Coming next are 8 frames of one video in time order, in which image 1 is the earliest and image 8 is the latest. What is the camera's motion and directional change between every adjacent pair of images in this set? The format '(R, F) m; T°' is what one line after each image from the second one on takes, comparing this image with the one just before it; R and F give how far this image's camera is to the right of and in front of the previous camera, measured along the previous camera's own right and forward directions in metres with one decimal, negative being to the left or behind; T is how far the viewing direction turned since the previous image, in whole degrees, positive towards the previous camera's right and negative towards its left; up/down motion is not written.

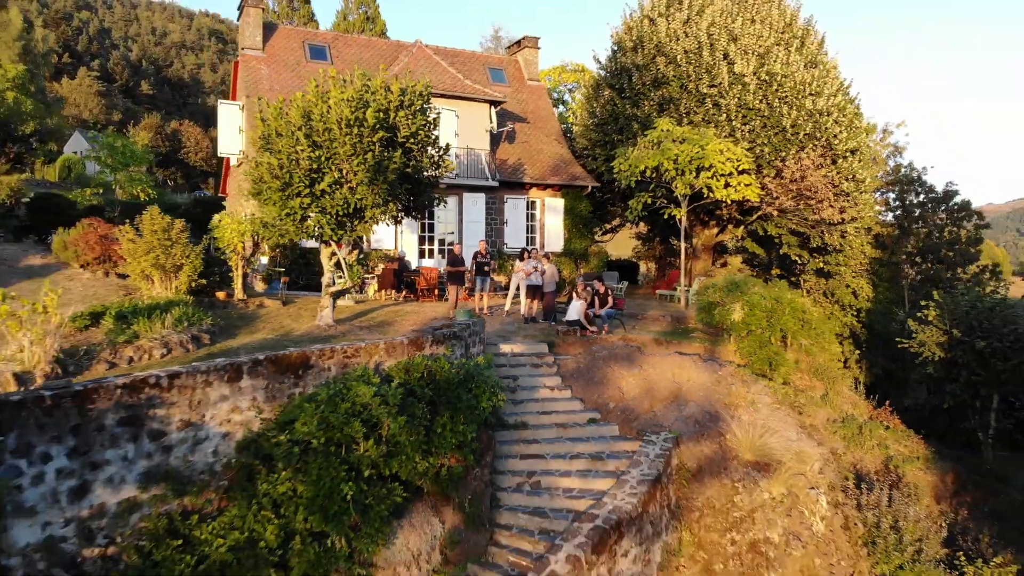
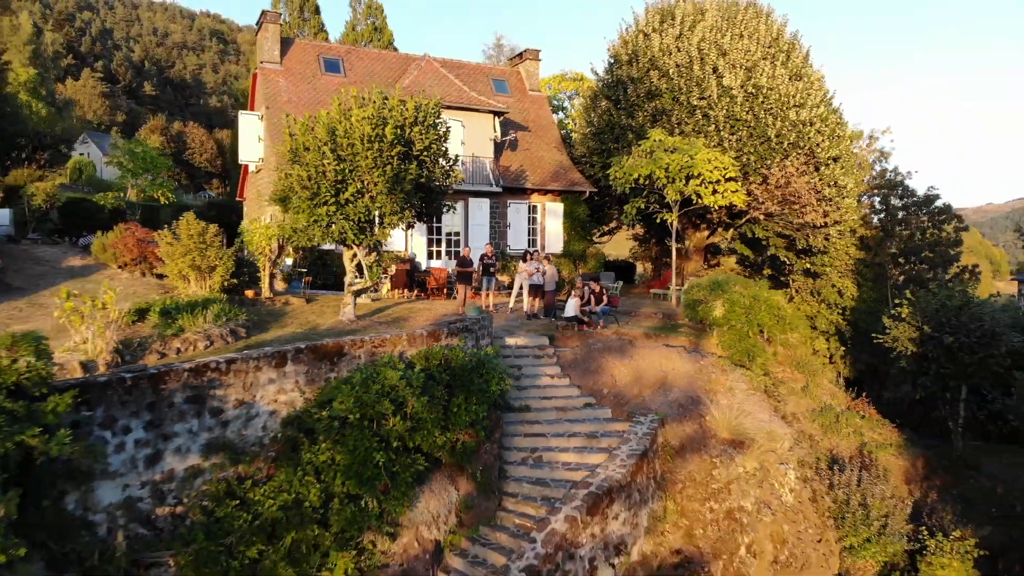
(-0.1, -1.1) m; 0°
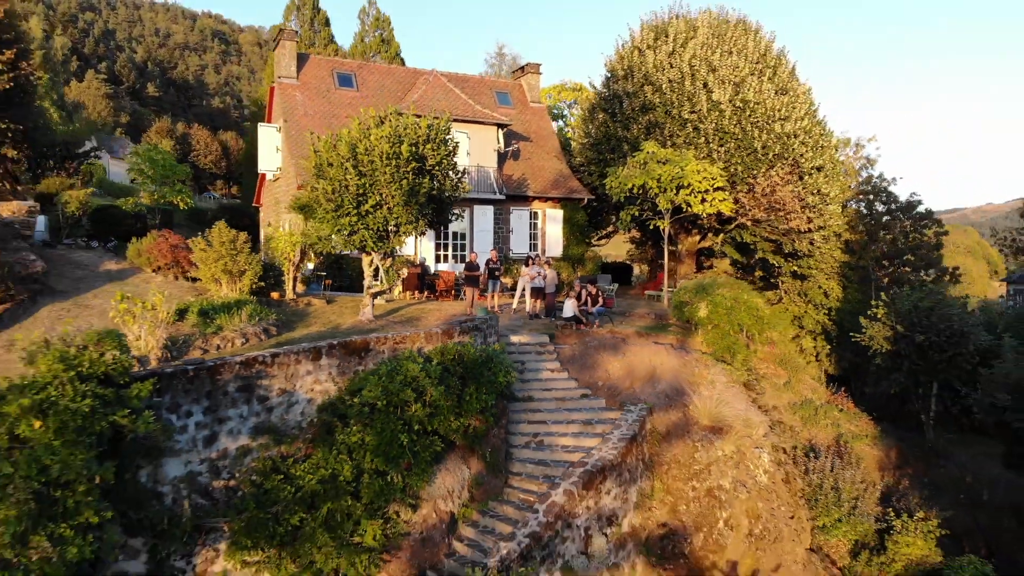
(-0.1, -1.1) m; 0°
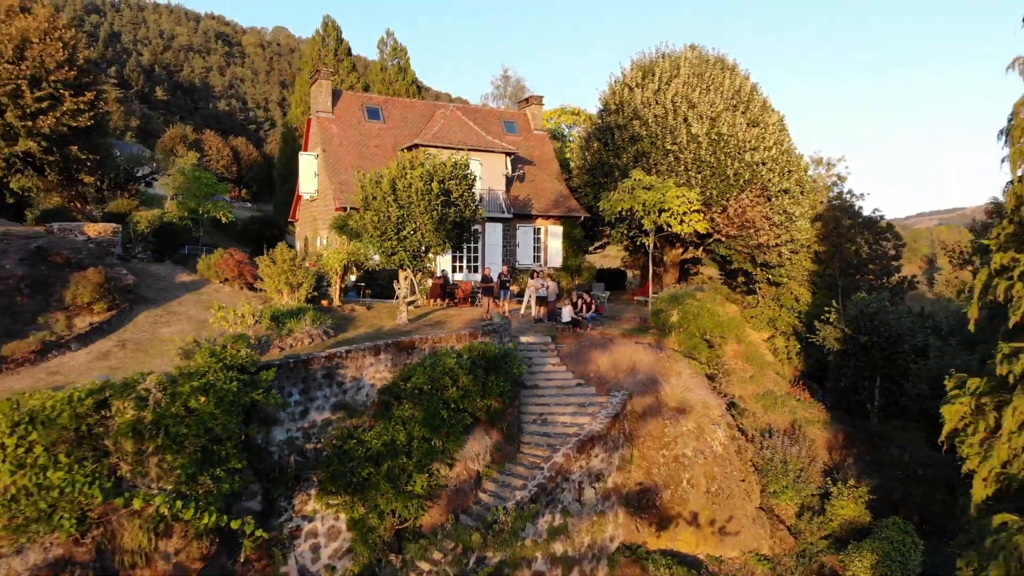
(-0.3, -2.9) m; 0°
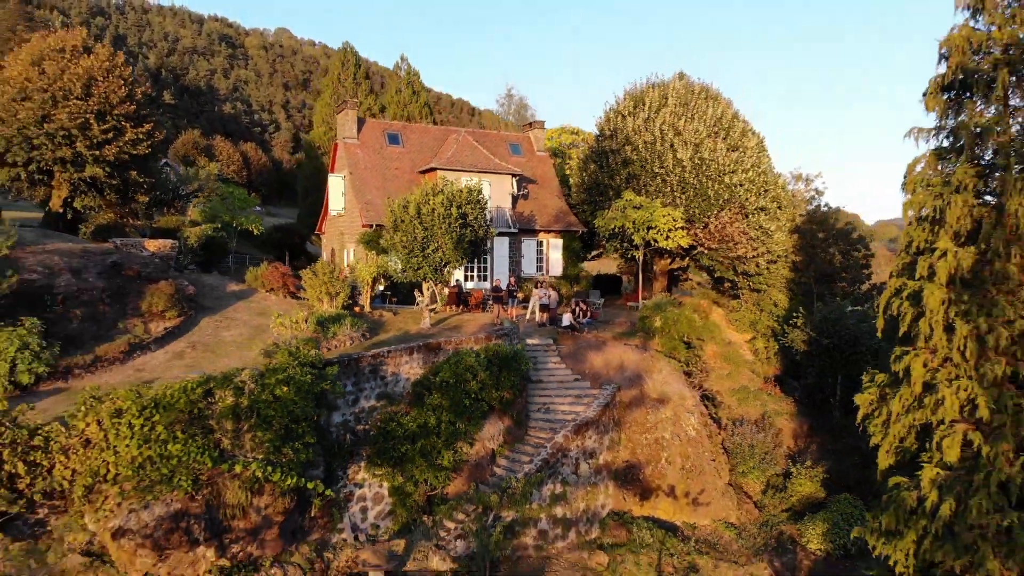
(-0.3, -2.7) m; 0°
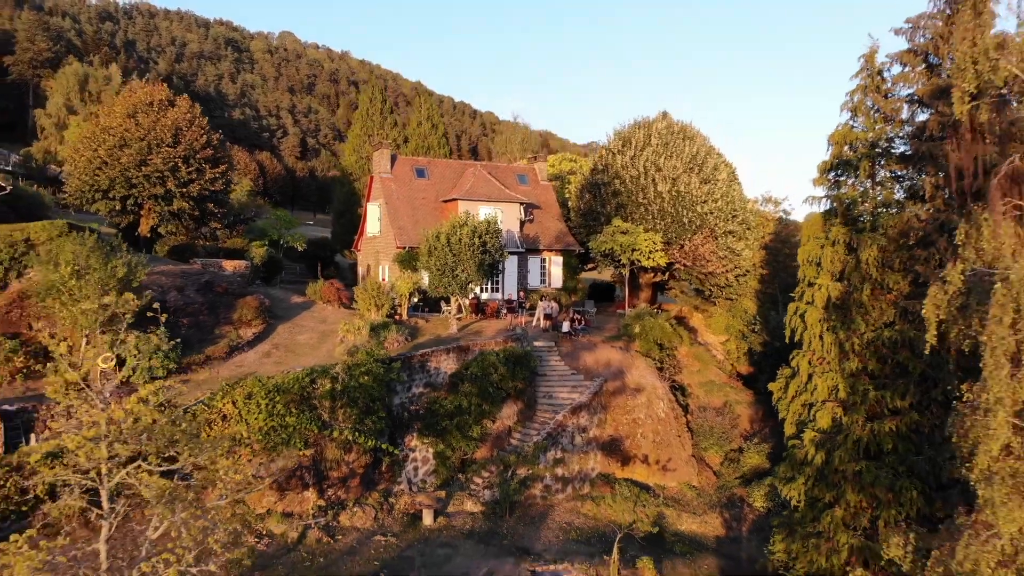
(-0.5, -4.8) m; 0°
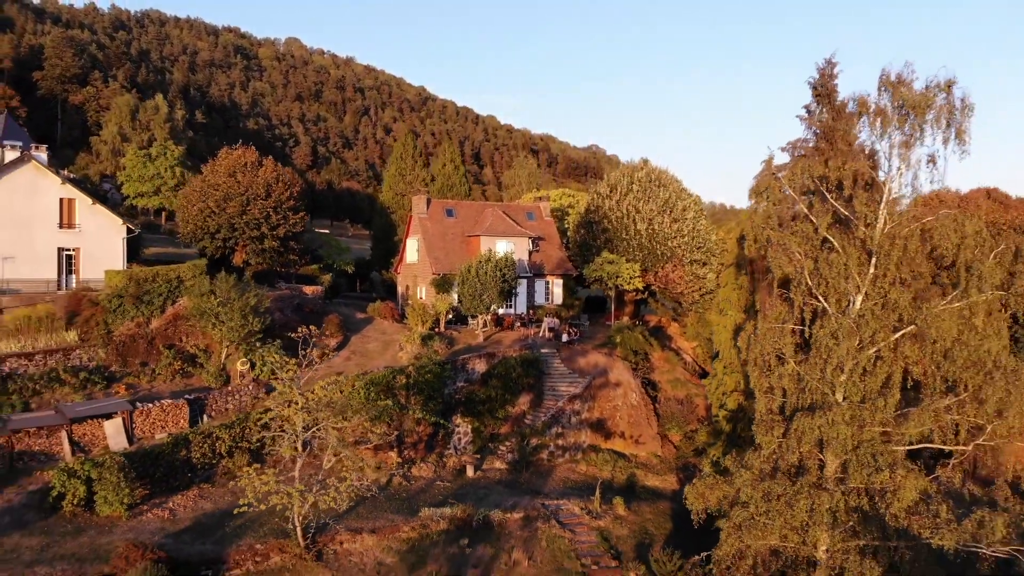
(-0.8, -7.9) m; 0°
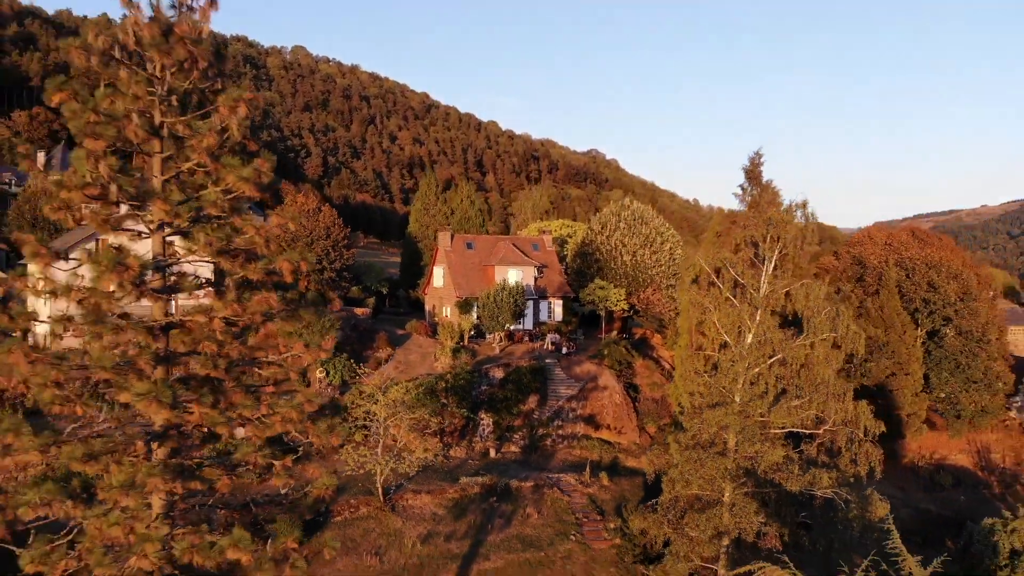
(-0.9, -8.5) m; 0°
